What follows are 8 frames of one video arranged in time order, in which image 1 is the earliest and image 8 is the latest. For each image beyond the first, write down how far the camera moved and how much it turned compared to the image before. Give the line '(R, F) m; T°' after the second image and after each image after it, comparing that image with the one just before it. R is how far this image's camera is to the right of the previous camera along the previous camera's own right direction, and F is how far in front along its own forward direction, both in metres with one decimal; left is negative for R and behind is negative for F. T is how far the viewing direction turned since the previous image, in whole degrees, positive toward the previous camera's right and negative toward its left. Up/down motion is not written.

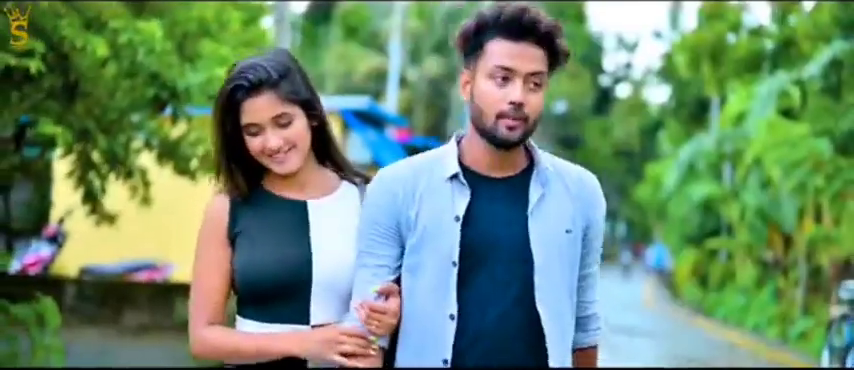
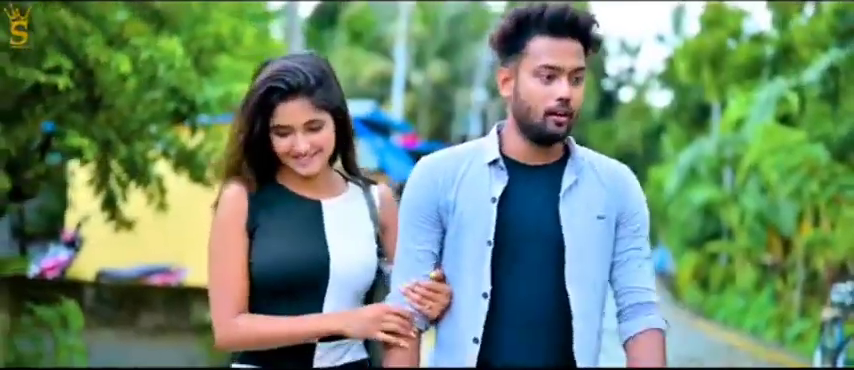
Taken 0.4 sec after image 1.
(0.0, -0.3) m; 0°
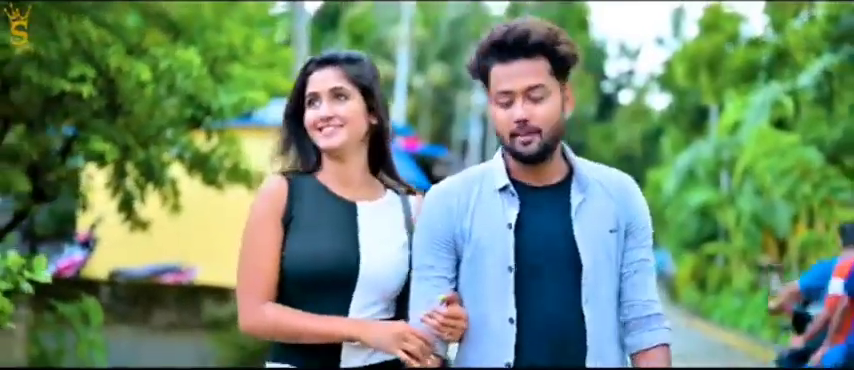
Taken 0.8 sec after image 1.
(0.0, -0.3) m; 0°
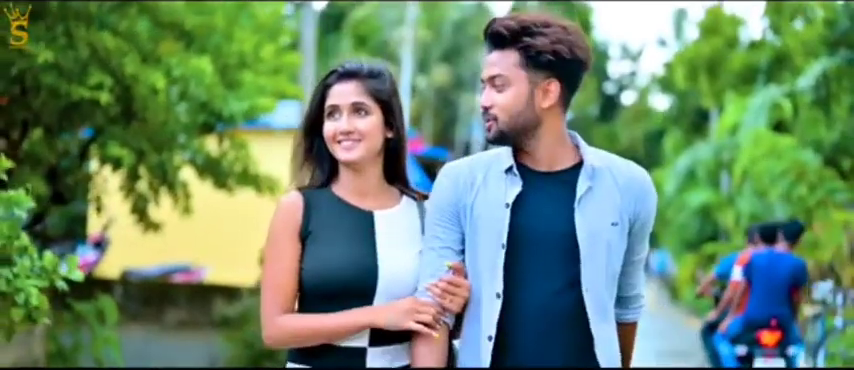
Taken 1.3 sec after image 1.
(0.0, -0.3) m; 0°
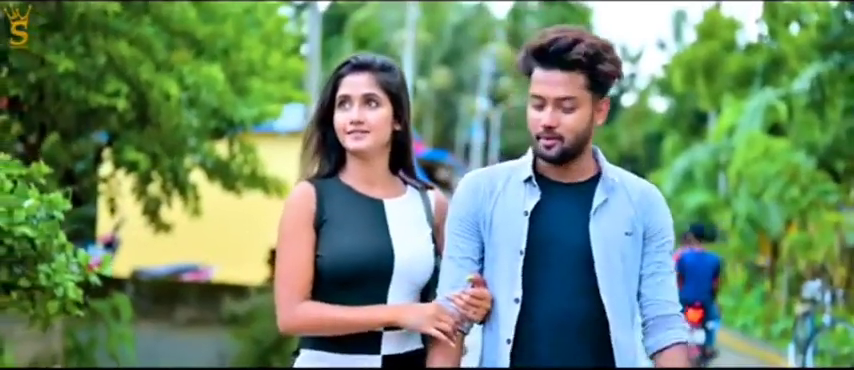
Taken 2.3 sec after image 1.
(0.0, -0.3) m; 0°
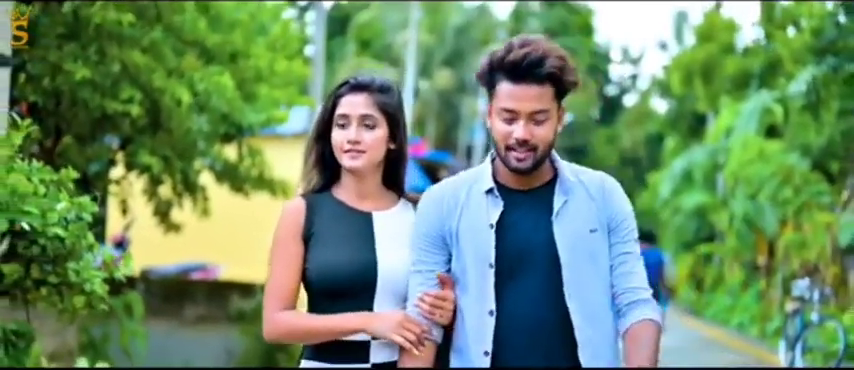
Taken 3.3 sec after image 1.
(0.0, -0.3) m; 0°
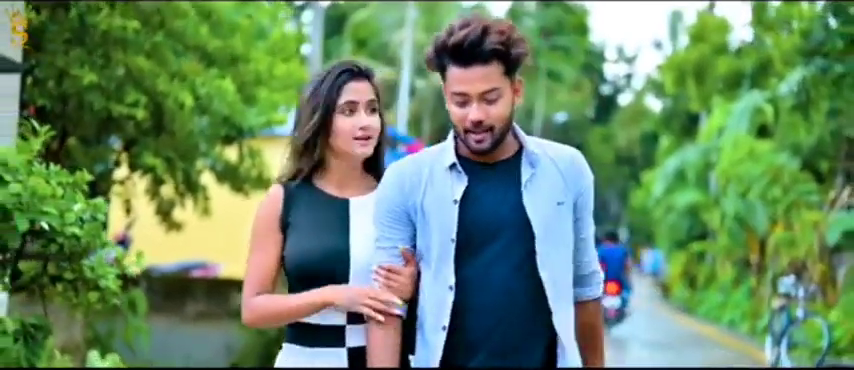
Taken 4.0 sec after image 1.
(0.0, -0.3) m; 0°
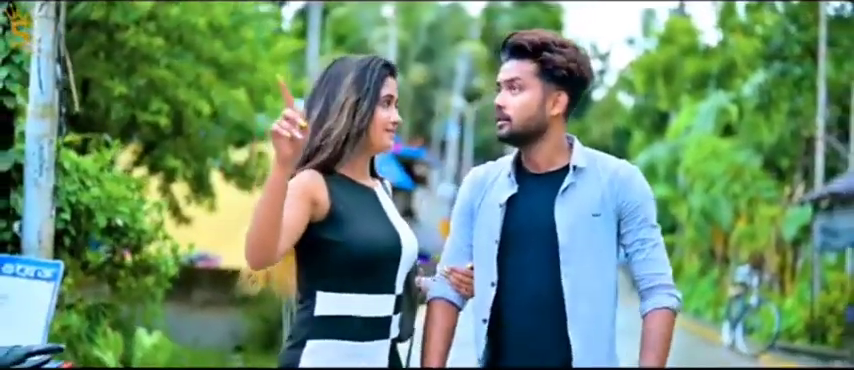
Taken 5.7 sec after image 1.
(-0.1, -0.9) m; +1°
